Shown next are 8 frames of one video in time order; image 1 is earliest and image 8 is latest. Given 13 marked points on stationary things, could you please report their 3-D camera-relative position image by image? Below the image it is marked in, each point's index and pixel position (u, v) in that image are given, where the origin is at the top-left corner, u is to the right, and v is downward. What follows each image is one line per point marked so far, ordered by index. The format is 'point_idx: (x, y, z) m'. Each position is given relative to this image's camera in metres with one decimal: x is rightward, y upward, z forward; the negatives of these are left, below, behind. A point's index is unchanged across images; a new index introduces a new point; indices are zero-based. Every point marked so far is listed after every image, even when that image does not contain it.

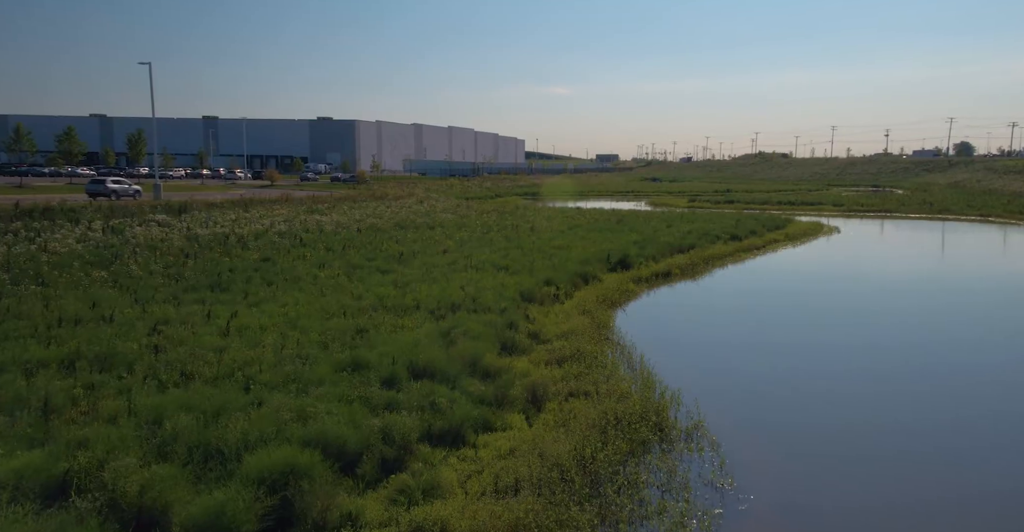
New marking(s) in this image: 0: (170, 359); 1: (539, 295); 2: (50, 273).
0: (-3.9, -1.1, +8.7) m
1: (+0.6, -0.6, +16.3) m
2: (-8.7, -0.1, +14.4) m
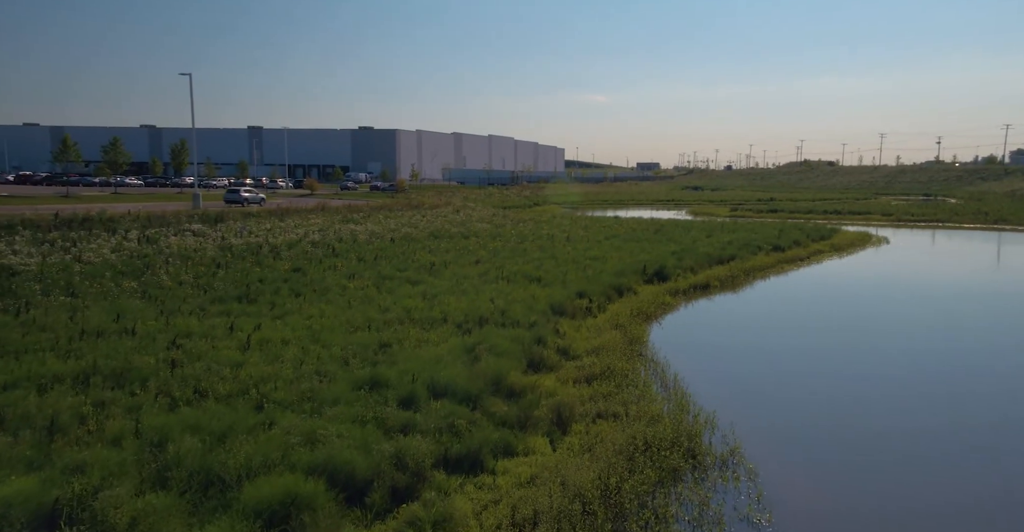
0: (-3.6, -1.2, +8.4) m
1: (+1.2, -0.9, +15.8) m
2: (-8.1, -0.3, +14.4) m
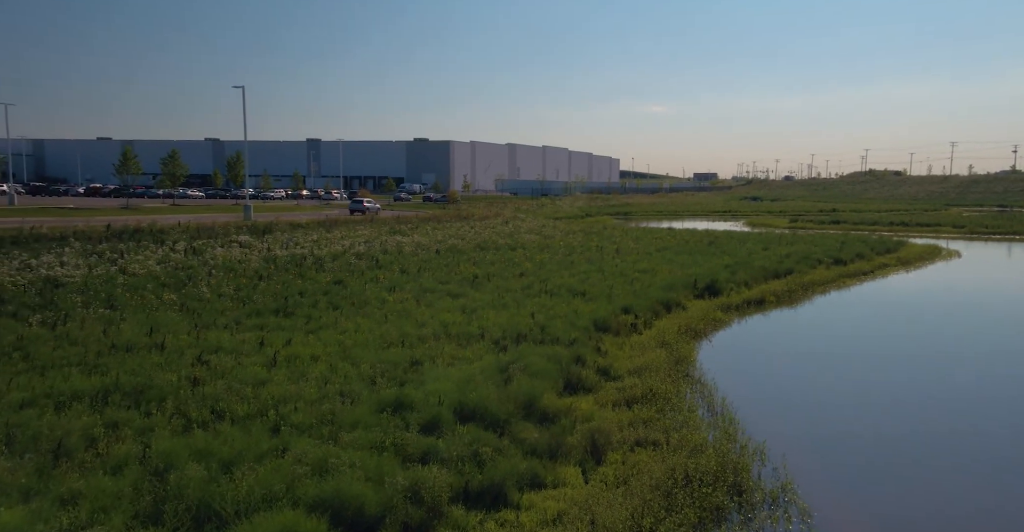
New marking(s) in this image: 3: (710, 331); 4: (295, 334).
0: (-3.3, -1.4, +8.2) m
1: (+2.0, -1.2, +15.2) m
2: (-7.4, -0.6, +14.5) m
3: (+4.4, -1.4, +16.7) m
4: (-3.5, -1.1, +12.3) m
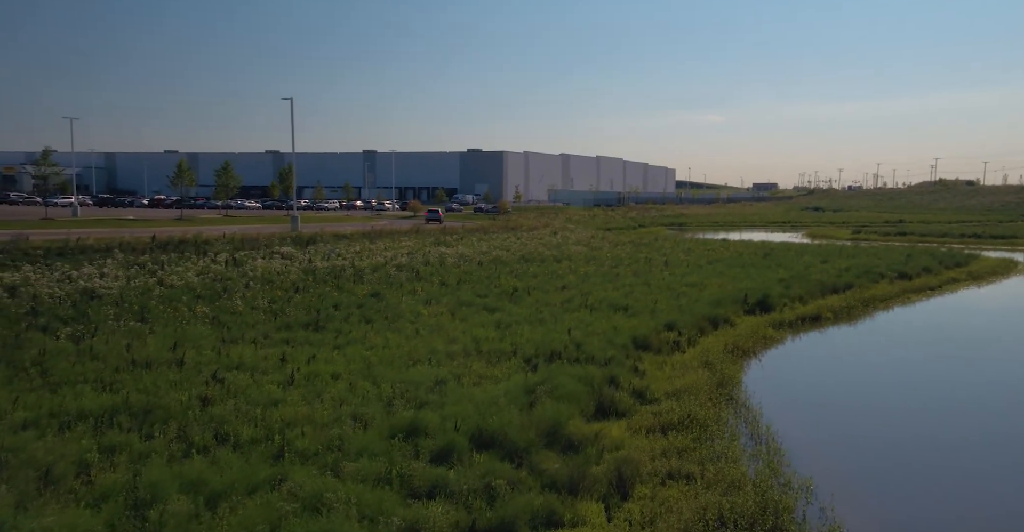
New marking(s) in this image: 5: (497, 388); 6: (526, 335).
0: (-3.1, -1.5, +7.8) m
1: (+2.7, -1.5, +14.5) m
2: (-6.7, -0.8, +14.4) m
3: (+5.1, -1.8, +15.8) m
4: (-3.0, -1.3, +11.9) m
5: (-0.2, -1.6, +10.0) m
6: (+0.3, -1.3, +14.2) m
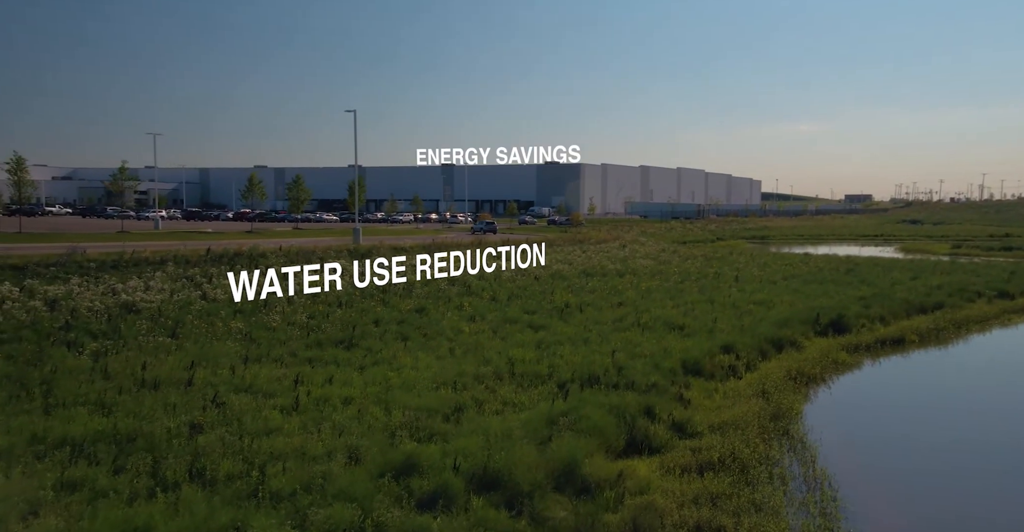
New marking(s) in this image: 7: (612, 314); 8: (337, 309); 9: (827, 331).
0: (-3.0, -1.7, +7.3) m
1: (+3.4, -1.8, +13.3) m
2: (-6.0, -1.1, +14.2) m
3: (+6.0, -2.1, +14.4) m
4: (-2.5, -1.6, +11.3) m
5: (+0.1, -1.8, +9.2) m
6: (+0.9, -1.6, +13.3) m
7: (+2.5, -1.2, +19.2) m
8: (-4.0, -1.0, +17.5) m
9: (+7.9, -1.6, +19.1) m
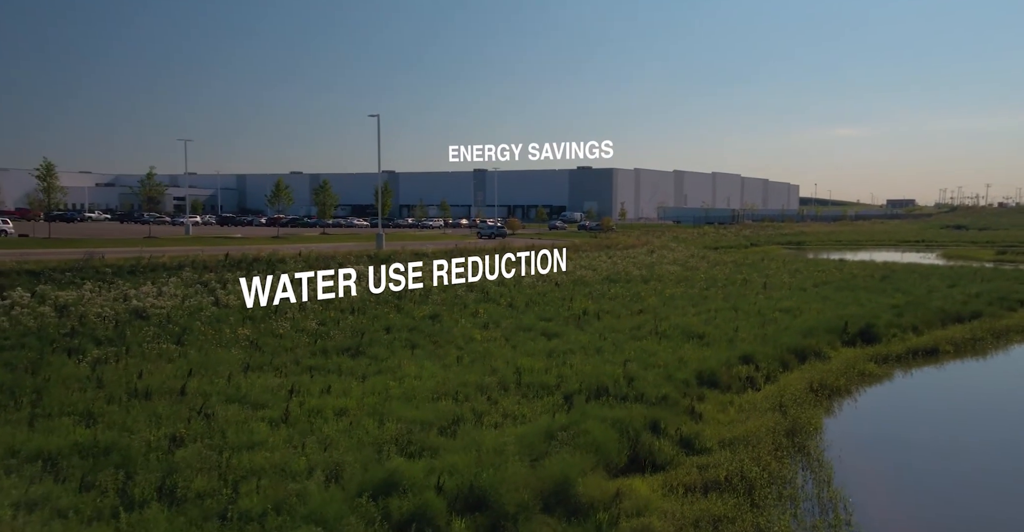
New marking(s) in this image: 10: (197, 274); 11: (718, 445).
0: (-3.1, -1.8, +7.0) m
1: (+3.6, -1.9, +12.8) m
2: (-5.8, -1.2, +14.1) m
3: (+6.1, -2.2, +13.8) m
4: (-2.5, -1.7, +11.1) m
5: (0.0, -1.9, +8.8) m
6: (+1.1, -1.7, +12.9) m
7: (+2.9, -1.4, +18.7) m
8: (-3.7, -1.1, +17.2) m
9: (+8.2, -1.8, +18.3) m
10: (-8.1, -0.2, +19.5) m
11: (+2.5, -2.2, +9.4) m
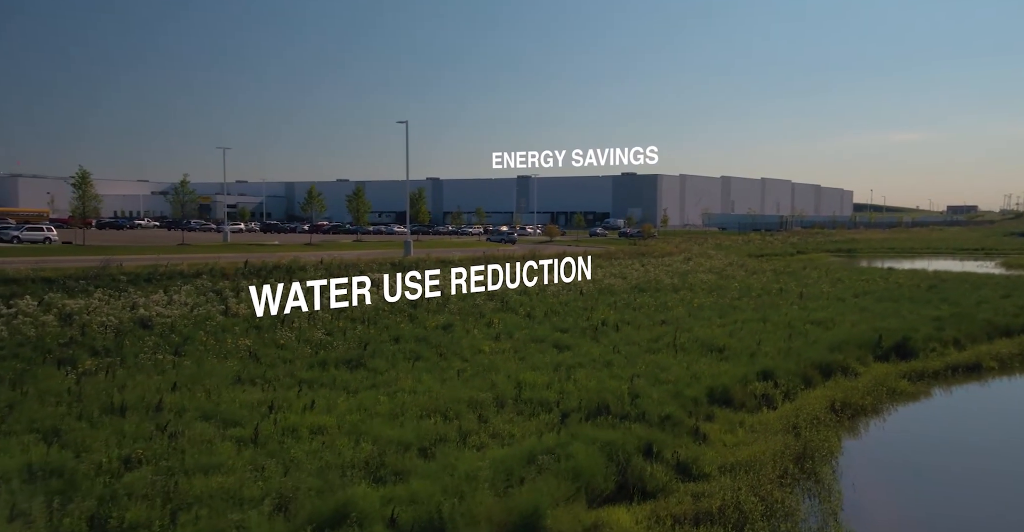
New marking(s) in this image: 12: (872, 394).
0: (-3.4, -1.9, +6.7) m
1: (+3.6, -2.1, +12.1) m
2: (-5.7, -1.3, +13.9) m
3: (+6.2, -2.4, +12.9) m
4: (-2.5, -1.8, +10.7) m
5: (-0.2, -2.0, +8.3) m
6: (+1.1, -1.9, +12.3) m
7: (+3.3, -1.6, +18.0) m
8: (-3.4, -1.3, +16.9) m
9: (+8.6, -2.0, +17.3) m
10: (-7.6, -0.4, +19.5) m
11: (+2.4, -2.3, +8.7) m
12: (+6.4, -2.3, +13.5) m
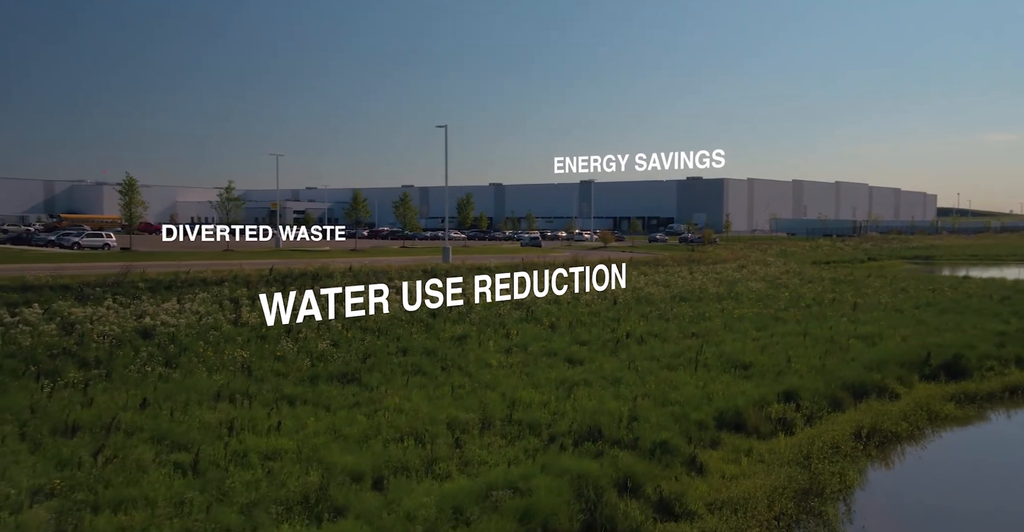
0: (-4.0, -2.0, +6.2) m
1: (+3.5, -2.3, +11.0) m
2: (-5.6, -1.5, +13.6) m
3: (+6.1, -2.6, +11.6) m
4: (-2.7, -2.0, +10.2) m
5: (-0.6, -2.2, +7.6) m
6: (+1.0, -2.0, +11.5) m
7: (+3.6, -1.8, +17.0) m
8: (-3.1, -1.5, +16.4) m
9: (+8.9, -2.3, +15.9) m
10: (-7.1, -0.6, +19.3) m
11: (+2.0, -2.5, +7.8) m
12: (+6.4, -2.5, +12.2) m
